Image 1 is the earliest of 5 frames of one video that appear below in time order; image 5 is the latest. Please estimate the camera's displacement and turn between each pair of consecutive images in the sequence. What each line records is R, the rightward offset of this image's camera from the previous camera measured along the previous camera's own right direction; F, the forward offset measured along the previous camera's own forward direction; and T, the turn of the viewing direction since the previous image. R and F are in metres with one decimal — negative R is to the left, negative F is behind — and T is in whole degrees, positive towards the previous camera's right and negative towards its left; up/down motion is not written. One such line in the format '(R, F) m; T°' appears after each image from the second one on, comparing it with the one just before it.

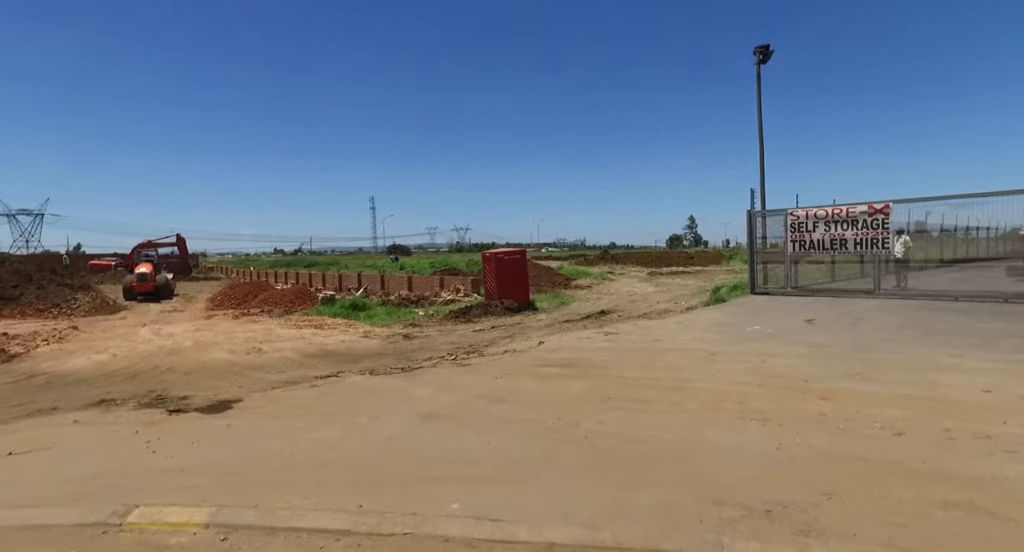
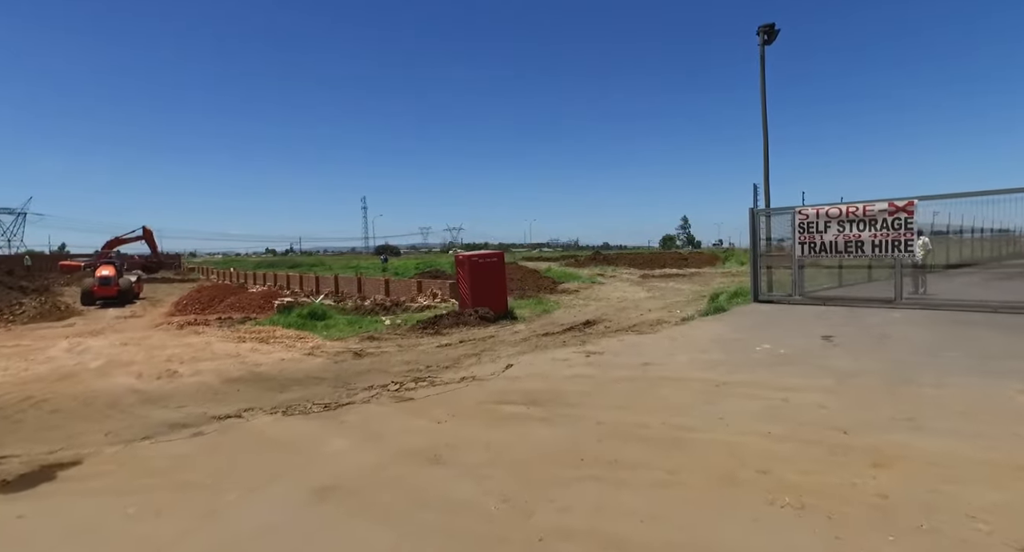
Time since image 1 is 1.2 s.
(+0.4, +1.7) m; +1°
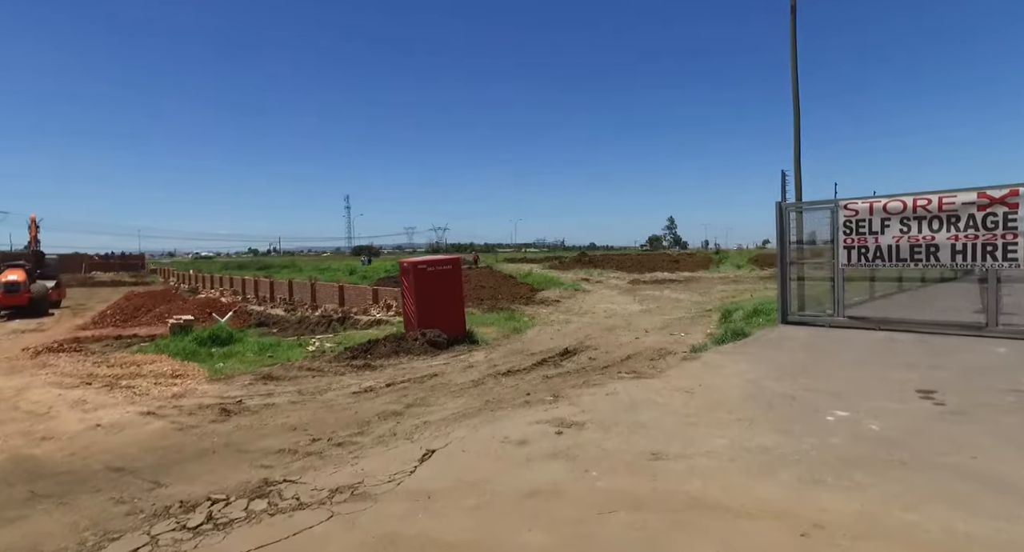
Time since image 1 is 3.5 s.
(+0.5, +3.4) m; +1°
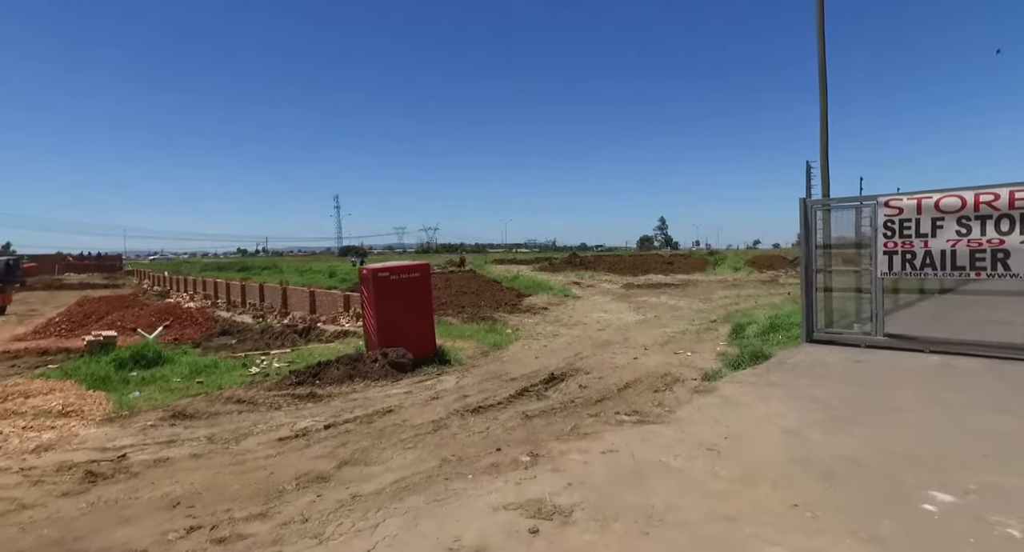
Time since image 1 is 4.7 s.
(+0.2, +1.8) m; +1°
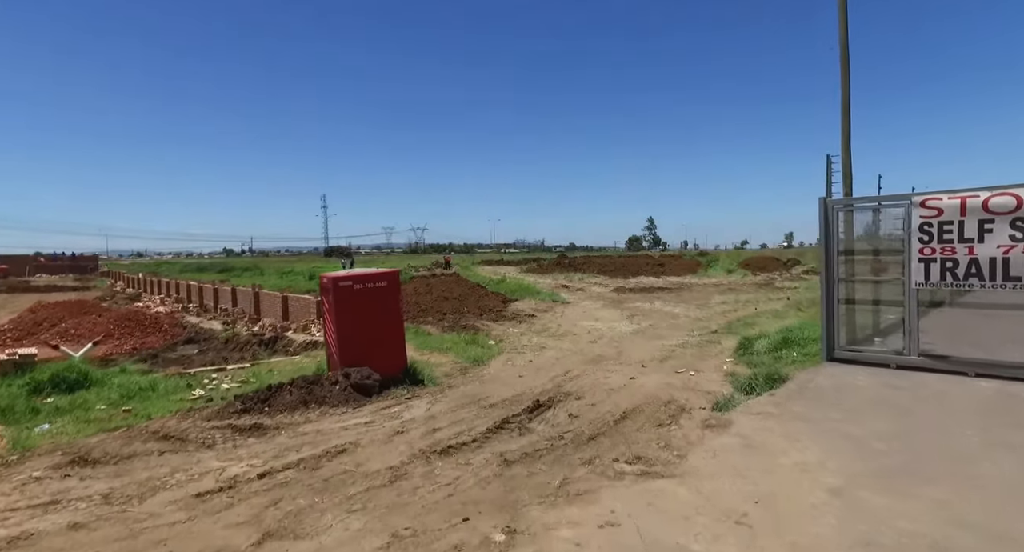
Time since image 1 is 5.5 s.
(+0.1, +1.3) m; +1°
